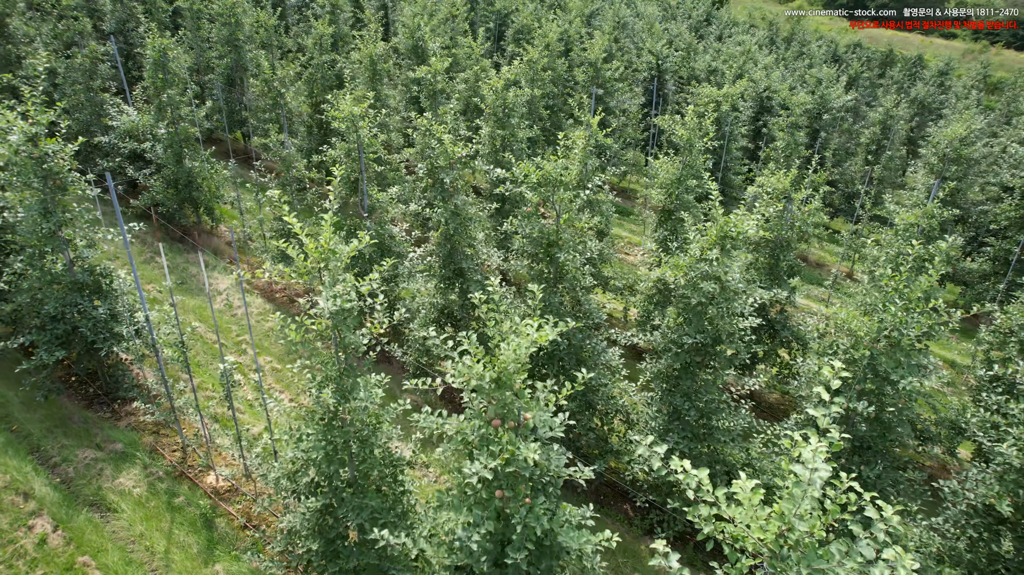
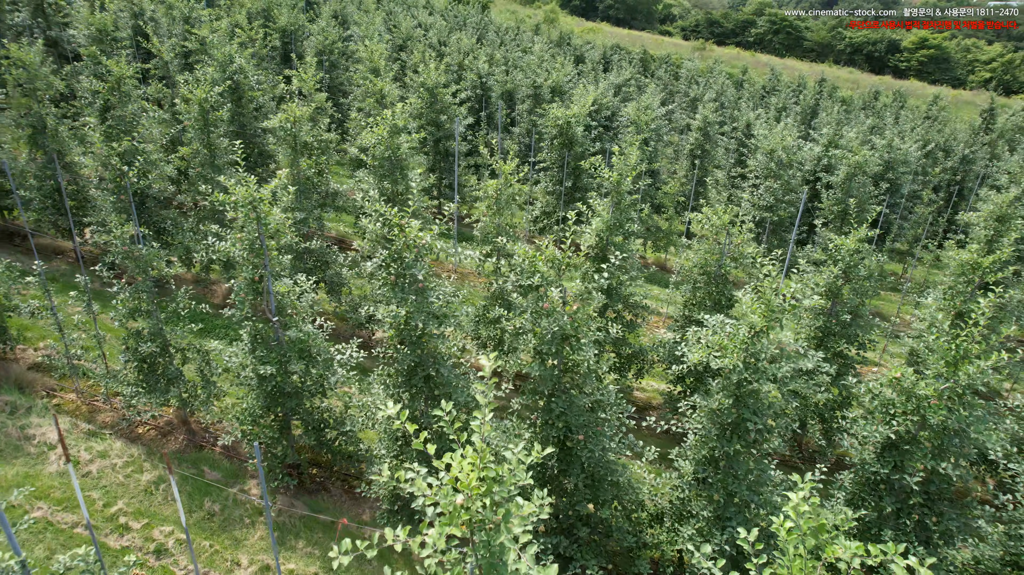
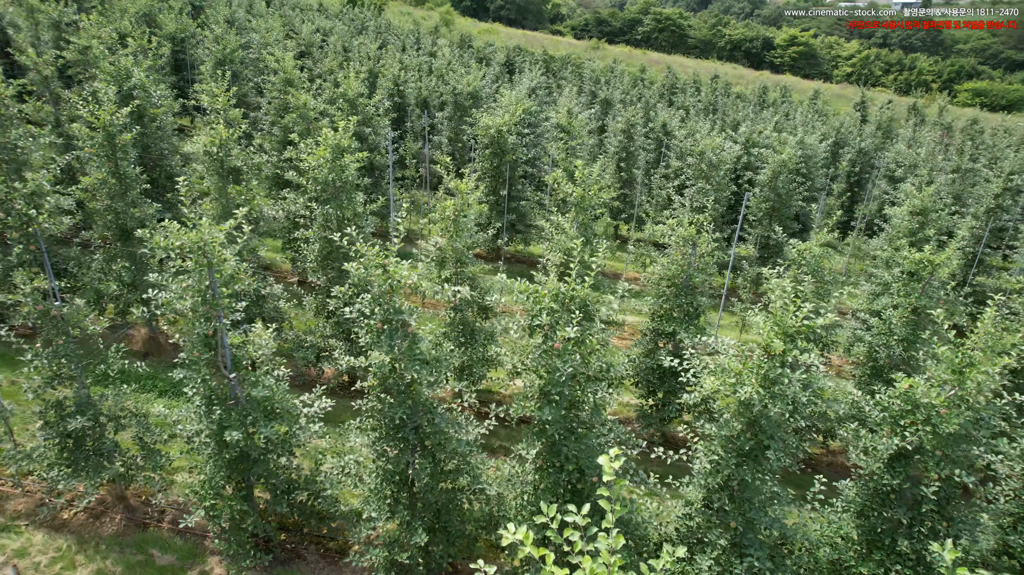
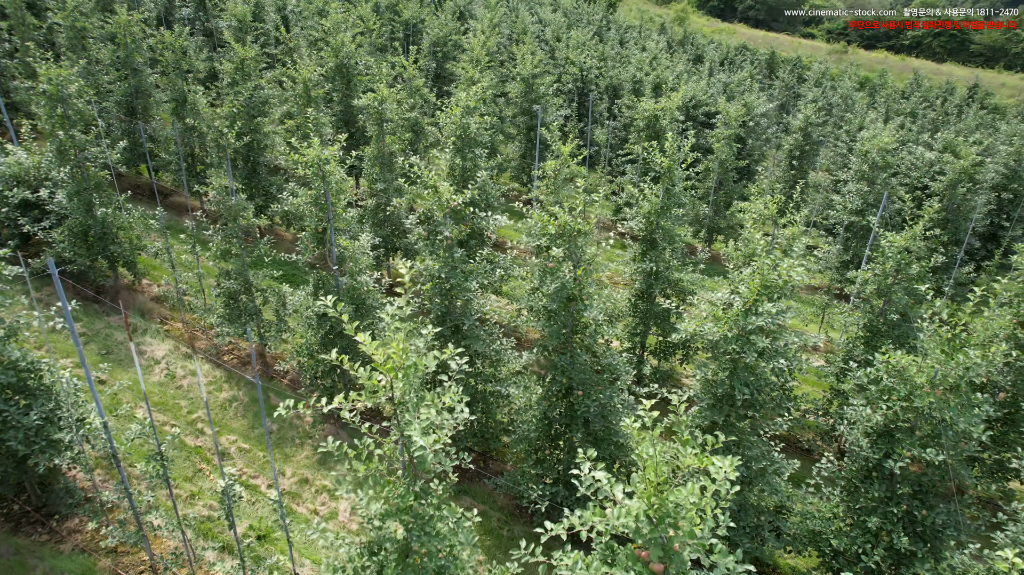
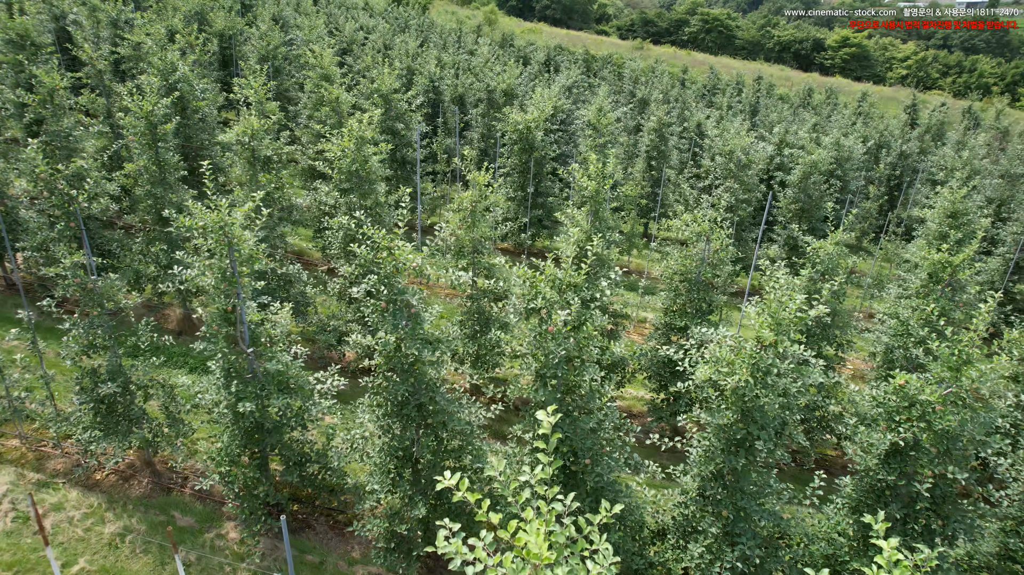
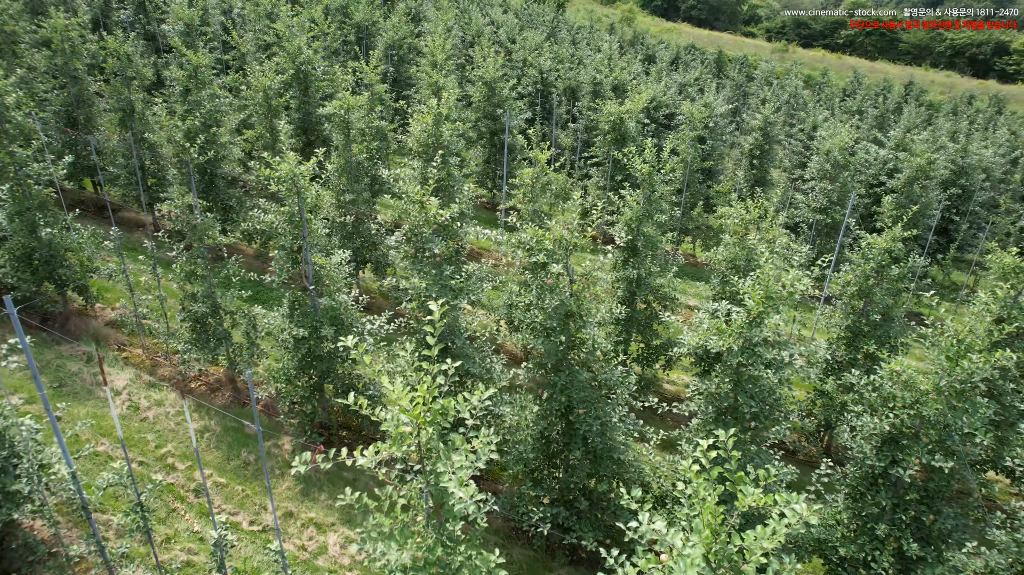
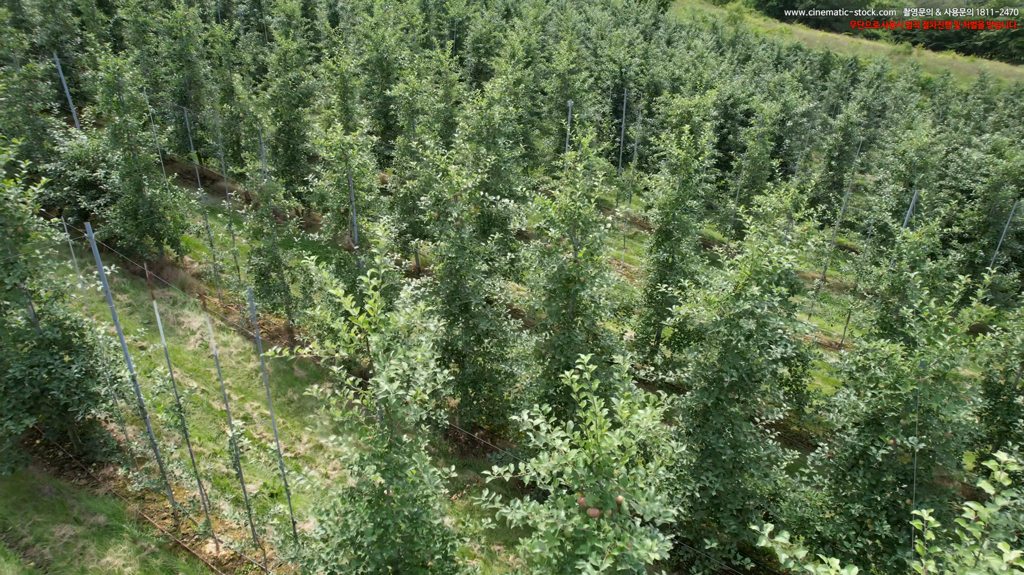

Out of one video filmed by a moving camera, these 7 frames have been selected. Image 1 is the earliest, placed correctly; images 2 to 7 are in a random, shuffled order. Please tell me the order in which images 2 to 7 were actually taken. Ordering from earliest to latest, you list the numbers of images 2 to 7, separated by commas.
7, 4, 6, 2, 5, 3
